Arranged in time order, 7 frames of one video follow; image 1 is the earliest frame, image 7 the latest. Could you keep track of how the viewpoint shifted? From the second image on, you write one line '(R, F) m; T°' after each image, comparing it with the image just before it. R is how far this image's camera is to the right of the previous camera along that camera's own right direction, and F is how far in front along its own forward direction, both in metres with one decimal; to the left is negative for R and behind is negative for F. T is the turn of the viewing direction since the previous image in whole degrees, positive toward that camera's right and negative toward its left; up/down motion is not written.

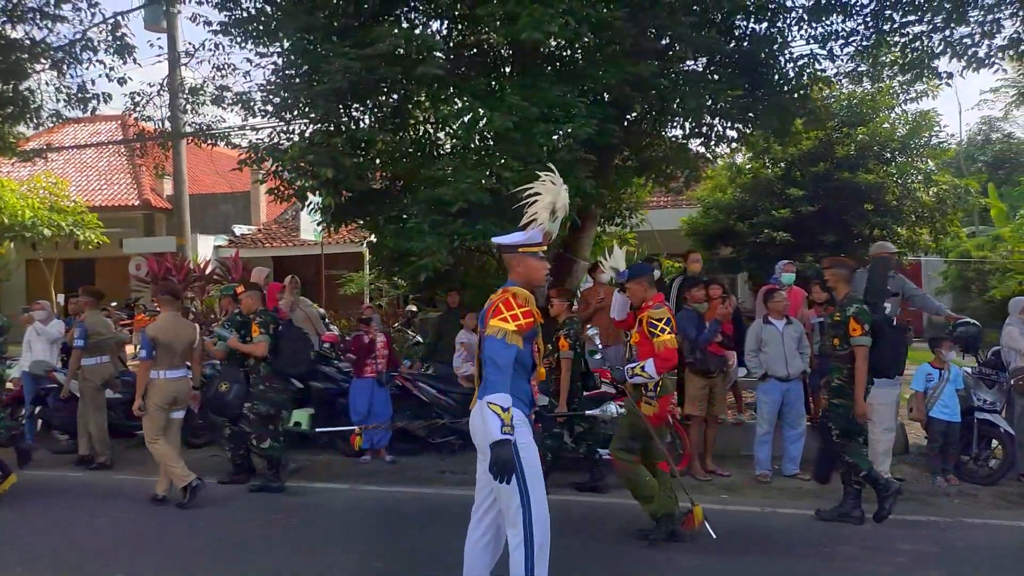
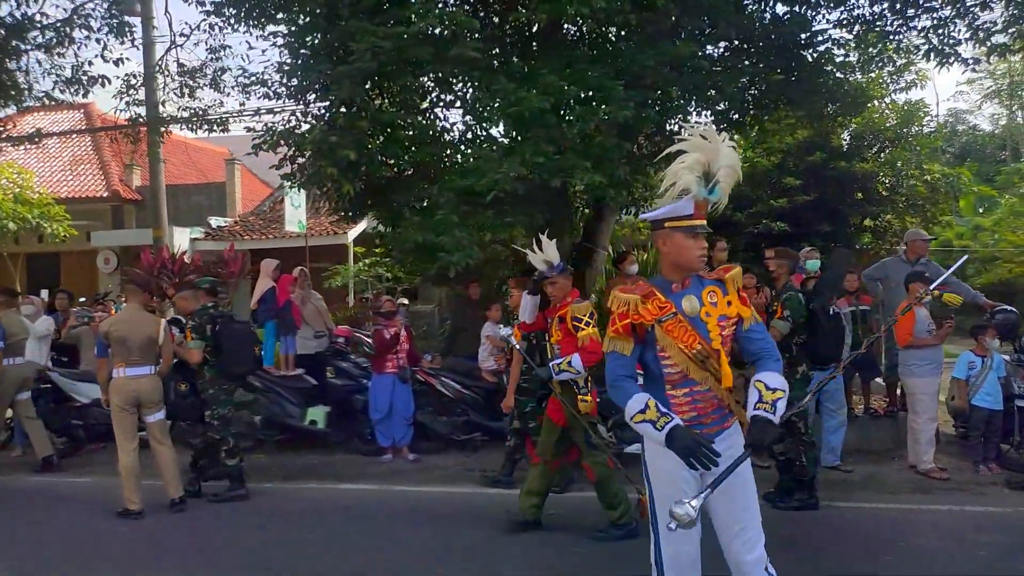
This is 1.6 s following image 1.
(-0.7, +0.3) m; +3°
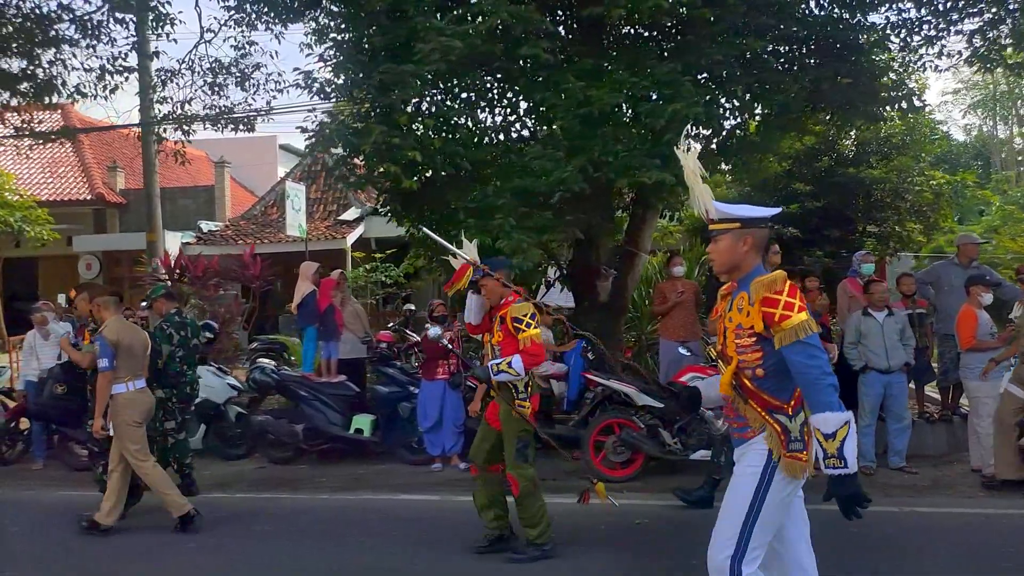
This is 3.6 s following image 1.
(-0.9, +0.2) m; +3°
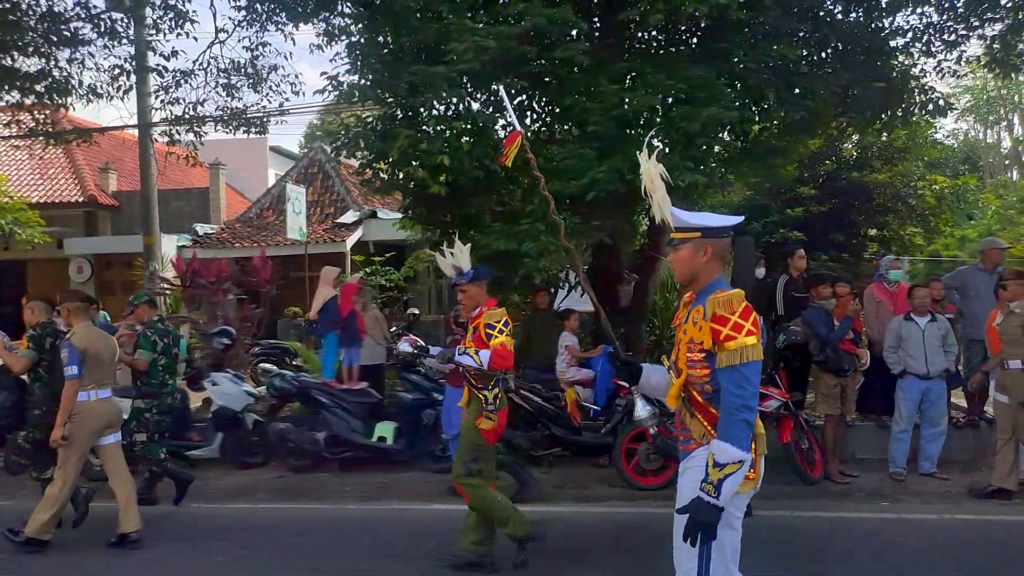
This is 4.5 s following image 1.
(-0.4, +0.1) m; +1°
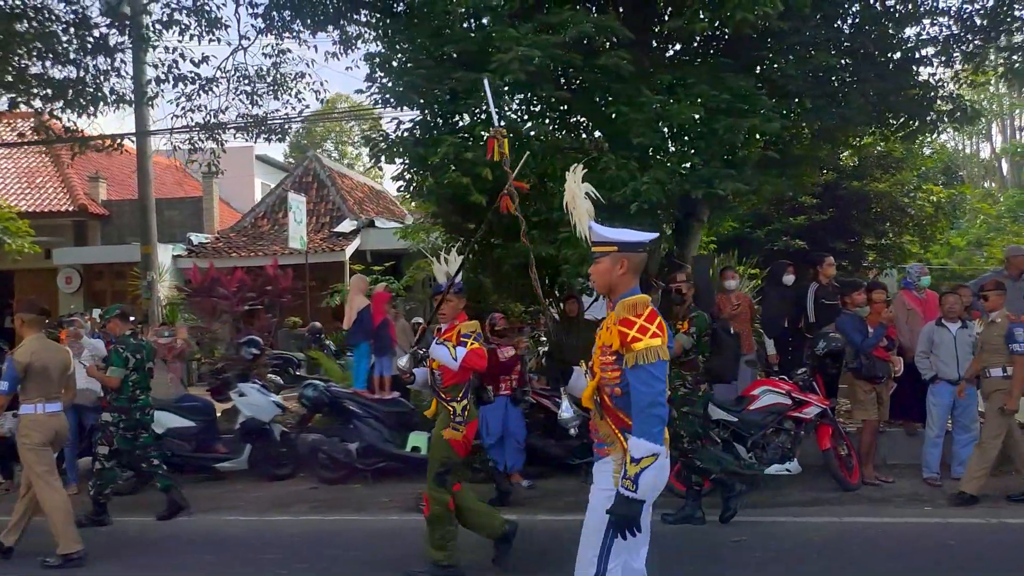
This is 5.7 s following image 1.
(-0.6, 0.0) m; +2°
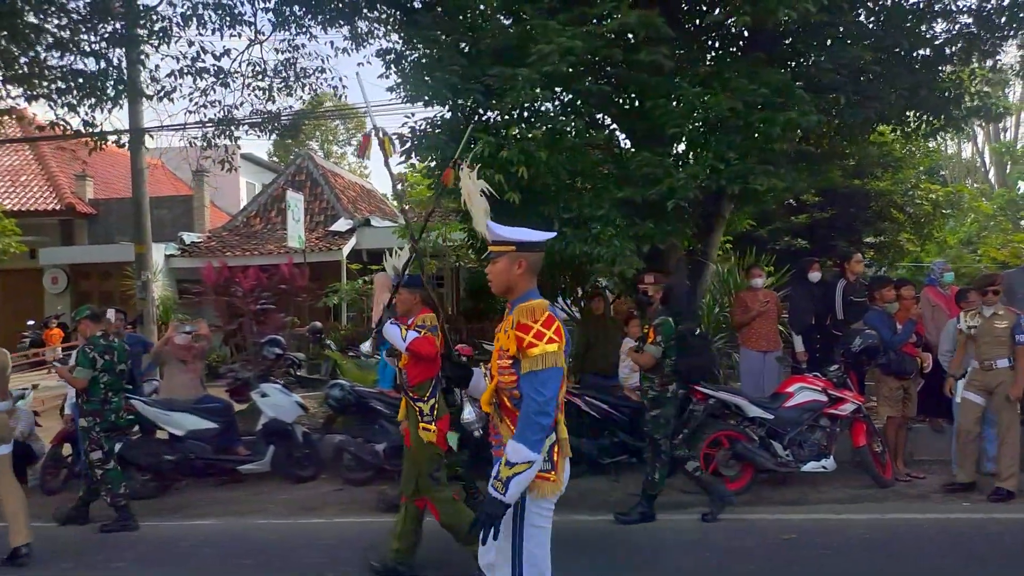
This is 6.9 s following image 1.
(-0.5, +0.1) m; +2°
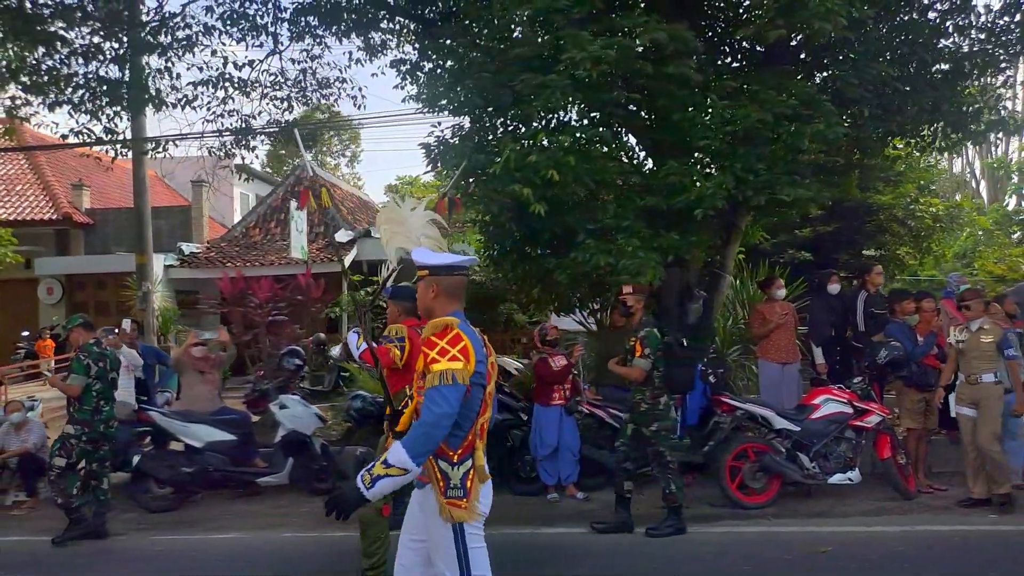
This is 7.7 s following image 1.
(-0.4, 0.0) m; +1°
